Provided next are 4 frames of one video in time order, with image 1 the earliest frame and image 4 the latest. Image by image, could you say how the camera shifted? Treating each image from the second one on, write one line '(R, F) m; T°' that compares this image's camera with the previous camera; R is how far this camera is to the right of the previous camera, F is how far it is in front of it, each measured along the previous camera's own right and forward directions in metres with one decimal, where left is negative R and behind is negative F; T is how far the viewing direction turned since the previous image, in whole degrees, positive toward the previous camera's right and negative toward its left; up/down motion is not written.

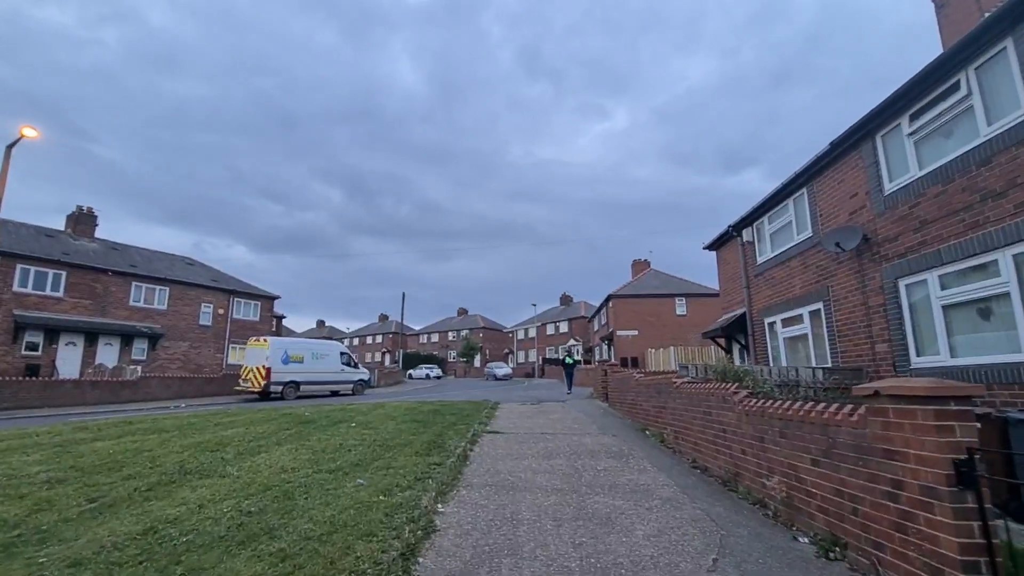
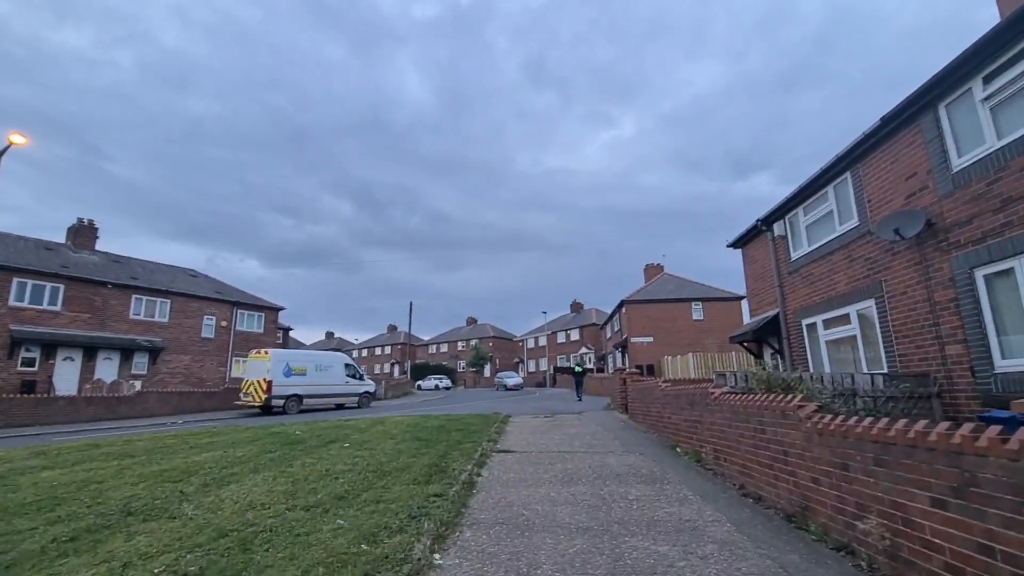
(0.0, +0.9) m; -1°
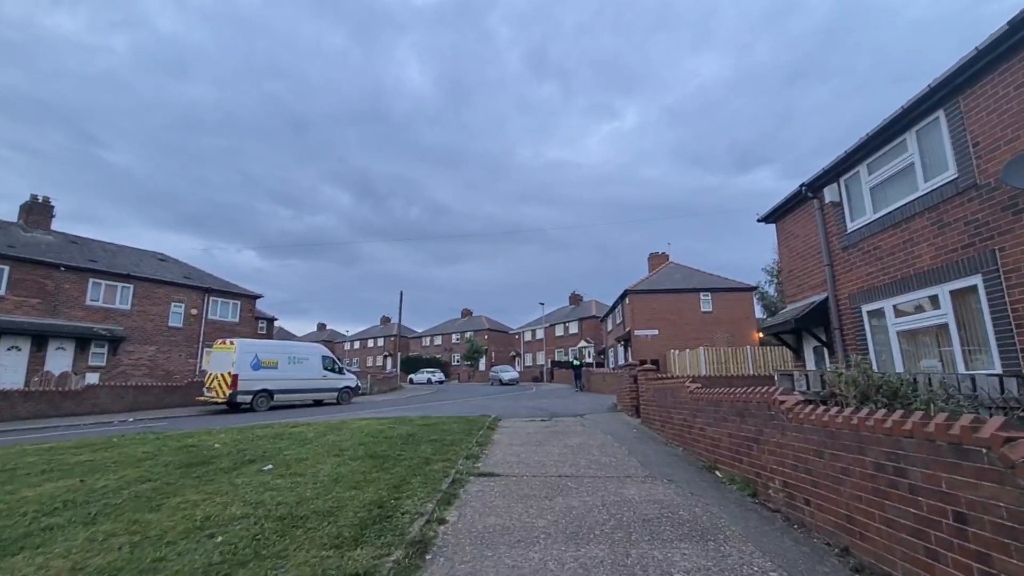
(+0.1, +2.0) m; 0°
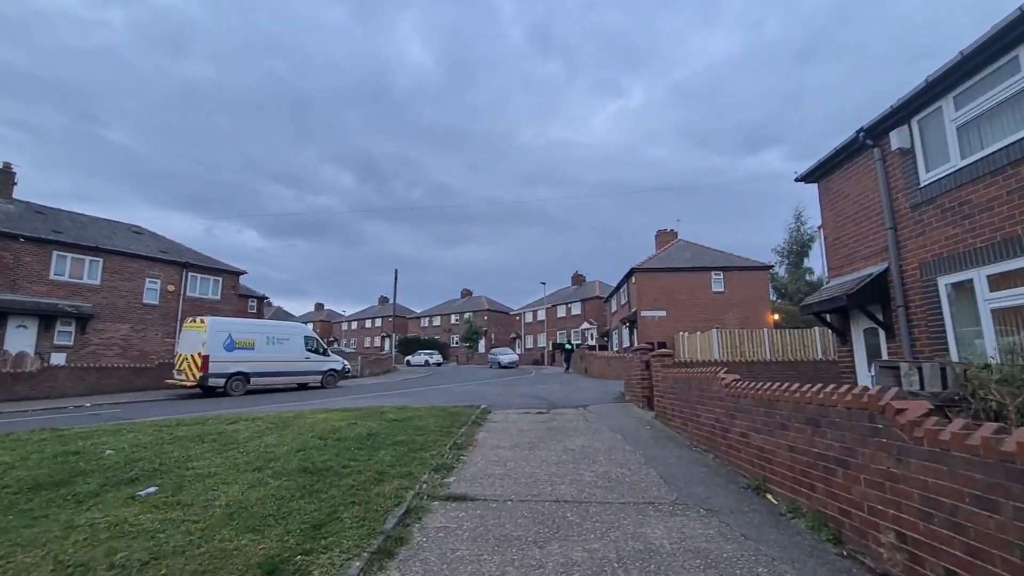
(+0.2, +1.6) m; 0°
